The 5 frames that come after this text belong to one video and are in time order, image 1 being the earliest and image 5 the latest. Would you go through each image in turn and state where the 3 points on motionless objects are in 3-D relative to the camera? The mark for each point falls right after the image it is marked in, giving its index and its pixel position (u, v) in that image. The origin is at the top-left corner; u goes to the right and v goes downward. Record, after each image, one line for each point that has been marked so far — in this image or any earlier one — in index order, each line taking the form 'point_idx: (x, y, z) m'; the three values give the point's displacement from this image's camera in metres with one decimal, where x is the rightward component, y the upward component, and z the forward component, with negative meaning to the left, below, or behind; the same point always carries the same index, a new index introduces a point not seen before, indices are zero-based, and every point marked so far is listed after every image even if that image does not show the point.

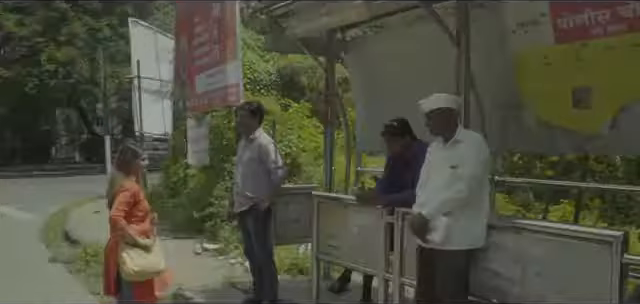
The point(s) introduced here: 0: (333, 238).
0: (+0.1, -0.6, +5.3) m
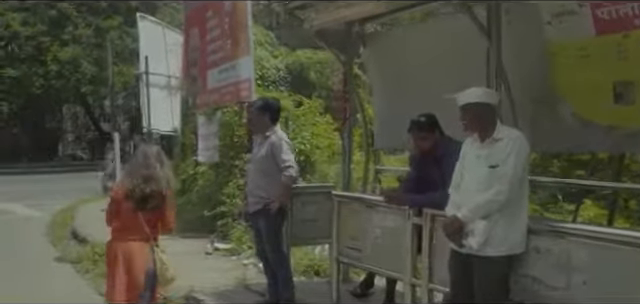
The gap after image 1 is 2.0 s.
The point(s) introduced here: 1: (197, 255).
0: (+0.2, -0.6, +5.1) m
1: (-1.3, -1.1, +8.4) m
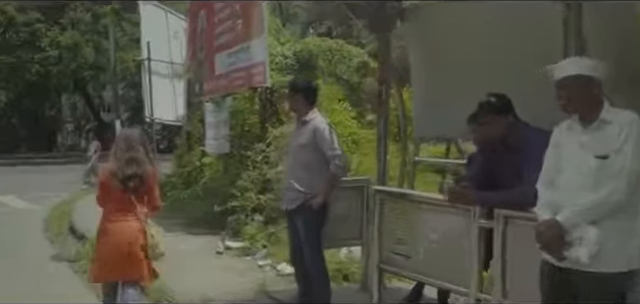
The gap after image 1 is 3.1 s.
0: (+0.4, -0.5, +4.3) m
1: (-1.1, -1.0, +7.7) m
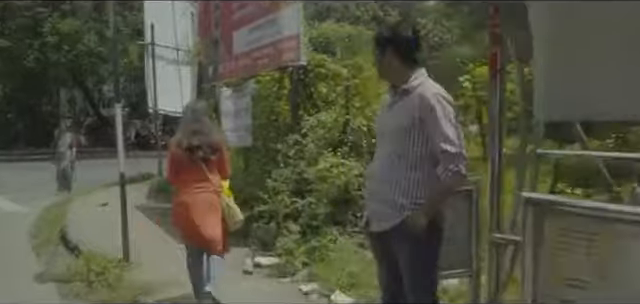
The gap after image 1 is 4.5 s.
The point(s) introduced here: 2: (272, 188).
0: (+0.9, -0.5, +2.7) m
1: (-0.7, -0.9, +6.1) m
2: (-0.4, -0.3, +7.1) m
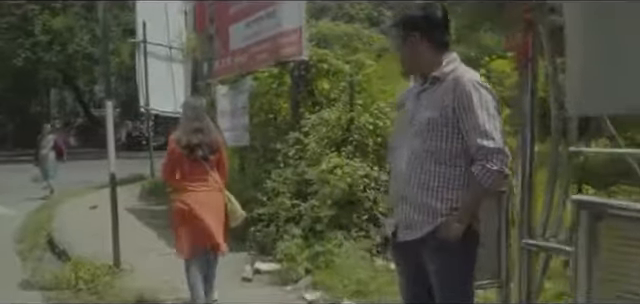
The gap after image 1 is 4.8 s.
0: (+0.9, -0.4, +2.3) m
1: (-0.6, -0.9, +5.7) m
2: (-0.4, -0.3, +6.7) m
